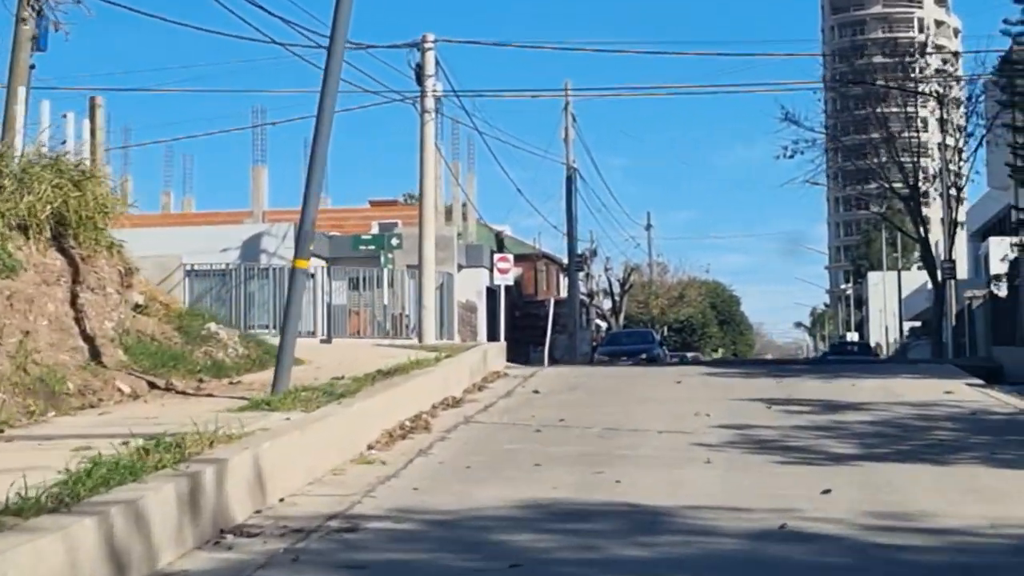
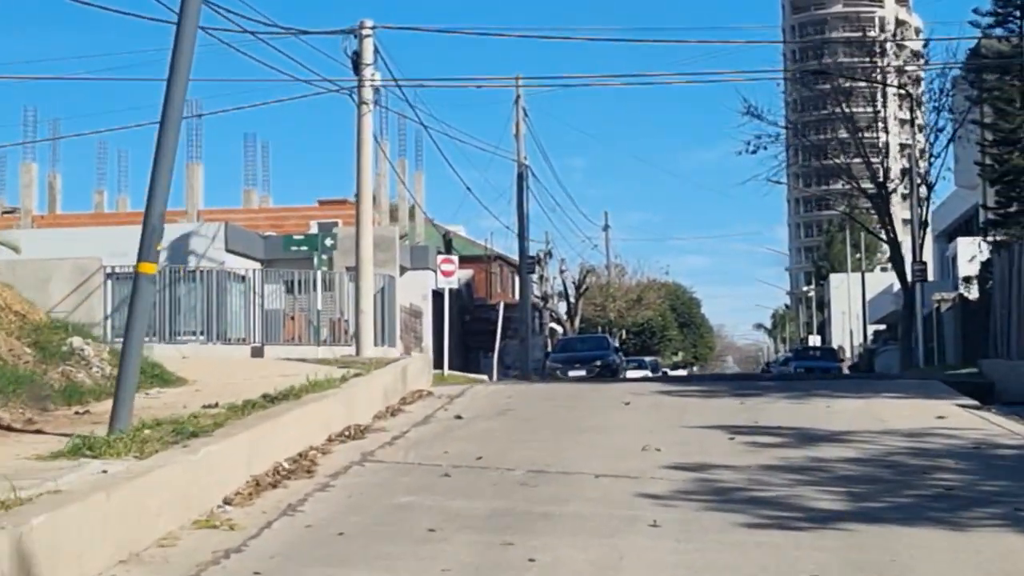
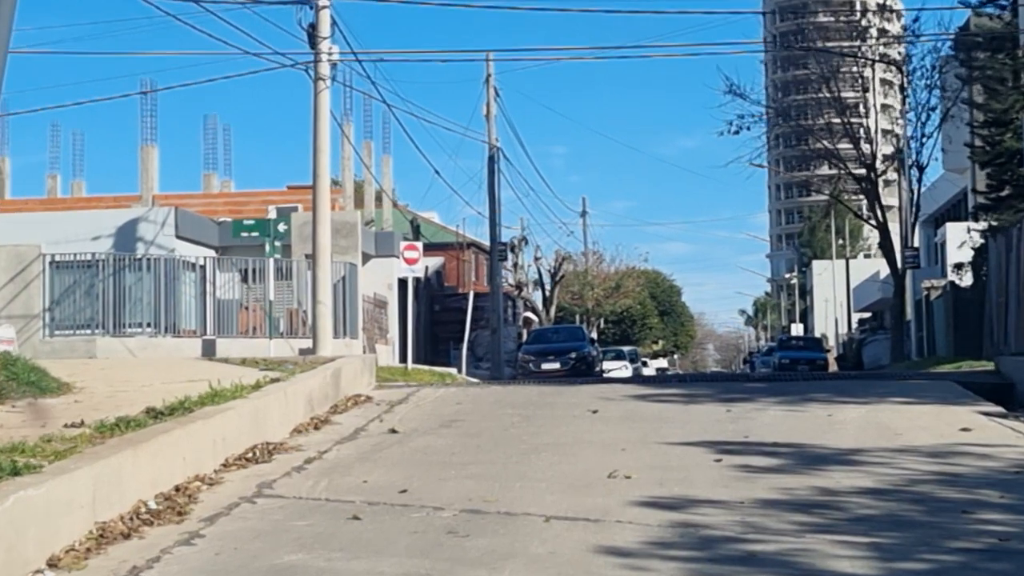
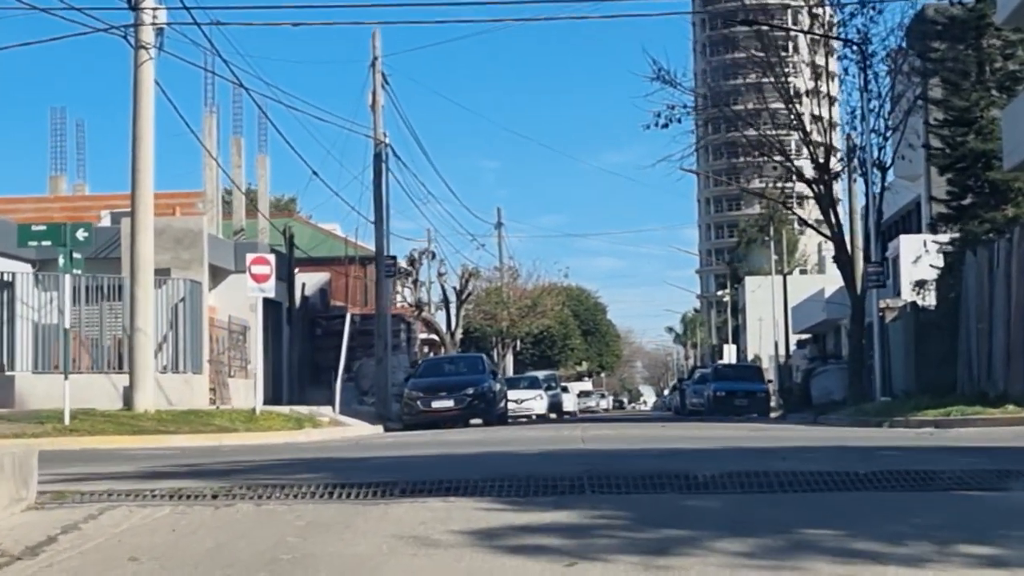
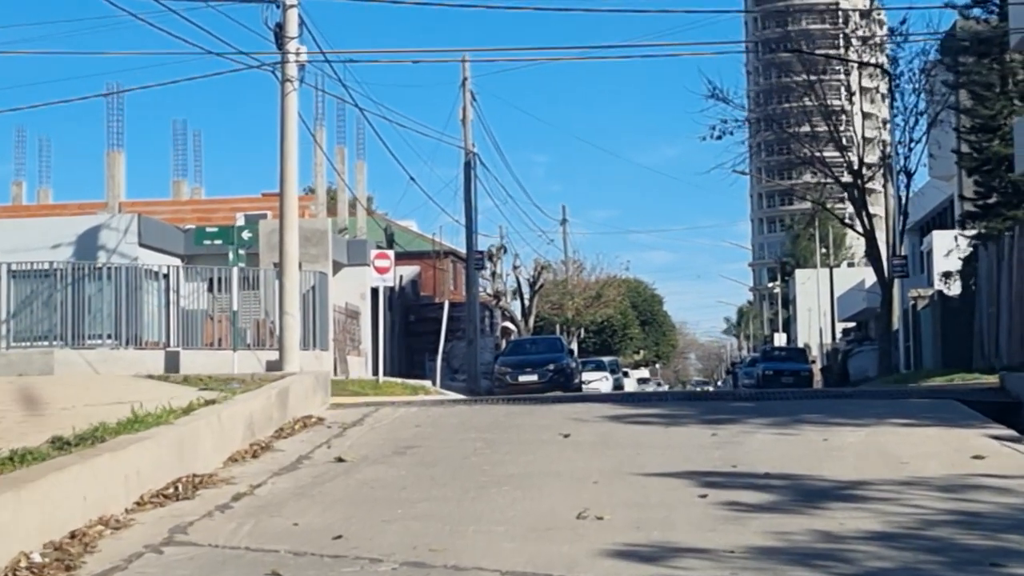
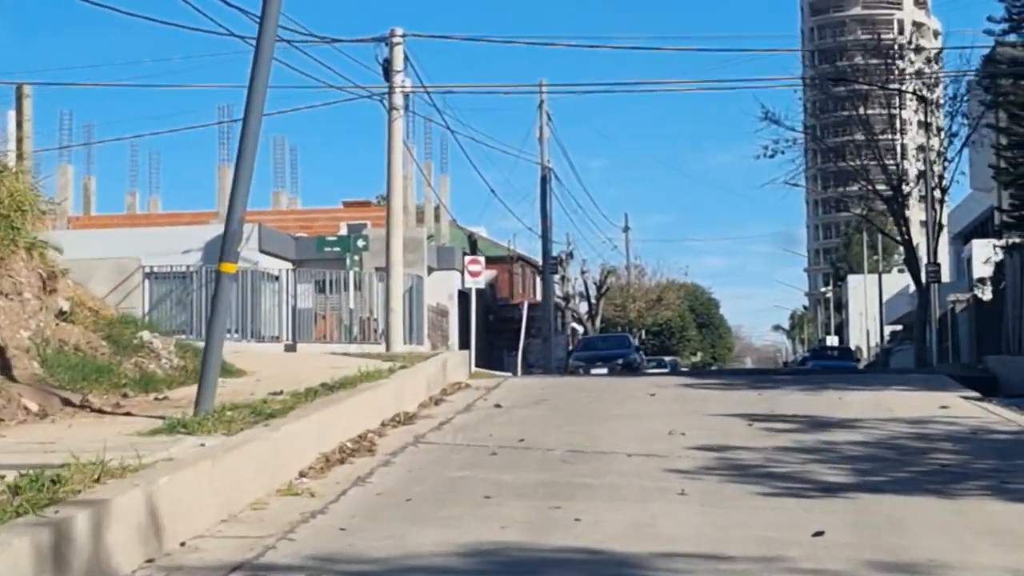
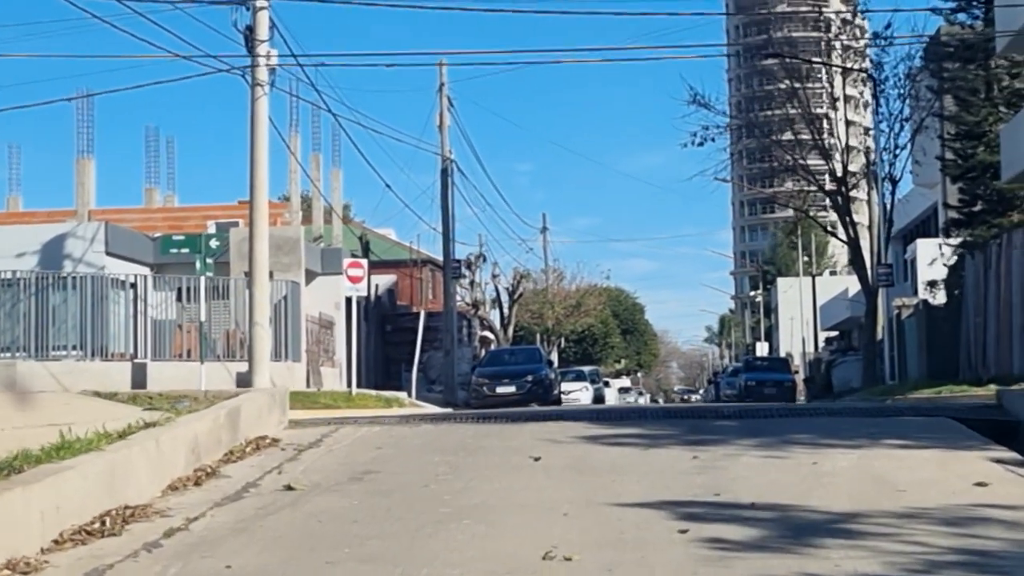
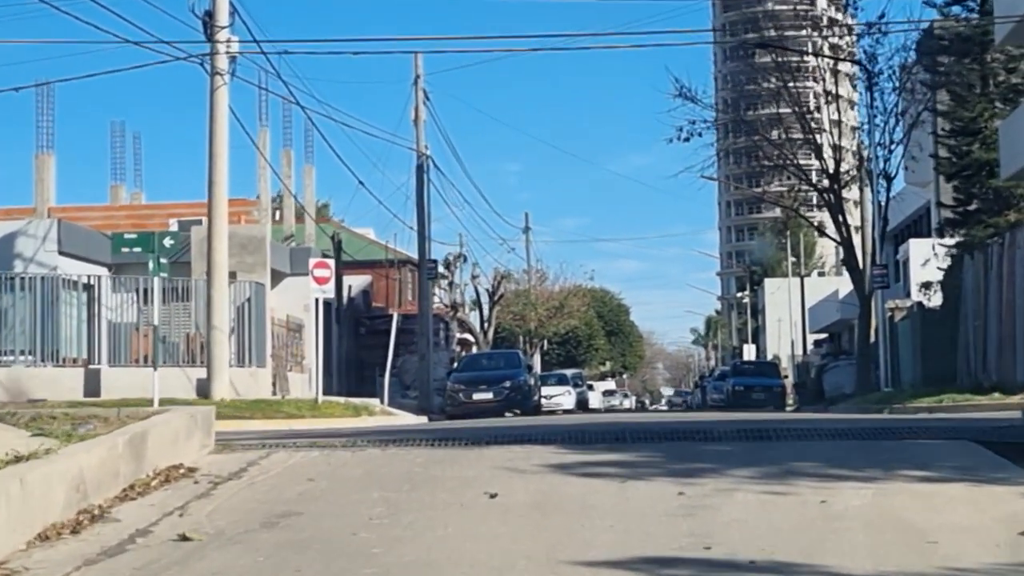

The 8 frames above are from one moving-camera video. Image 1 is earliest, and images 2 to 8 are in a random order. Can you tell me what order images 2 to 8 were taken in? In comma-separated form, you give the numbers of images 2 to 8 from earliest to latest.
6, 2, 3, 5, 7, 8, 4
